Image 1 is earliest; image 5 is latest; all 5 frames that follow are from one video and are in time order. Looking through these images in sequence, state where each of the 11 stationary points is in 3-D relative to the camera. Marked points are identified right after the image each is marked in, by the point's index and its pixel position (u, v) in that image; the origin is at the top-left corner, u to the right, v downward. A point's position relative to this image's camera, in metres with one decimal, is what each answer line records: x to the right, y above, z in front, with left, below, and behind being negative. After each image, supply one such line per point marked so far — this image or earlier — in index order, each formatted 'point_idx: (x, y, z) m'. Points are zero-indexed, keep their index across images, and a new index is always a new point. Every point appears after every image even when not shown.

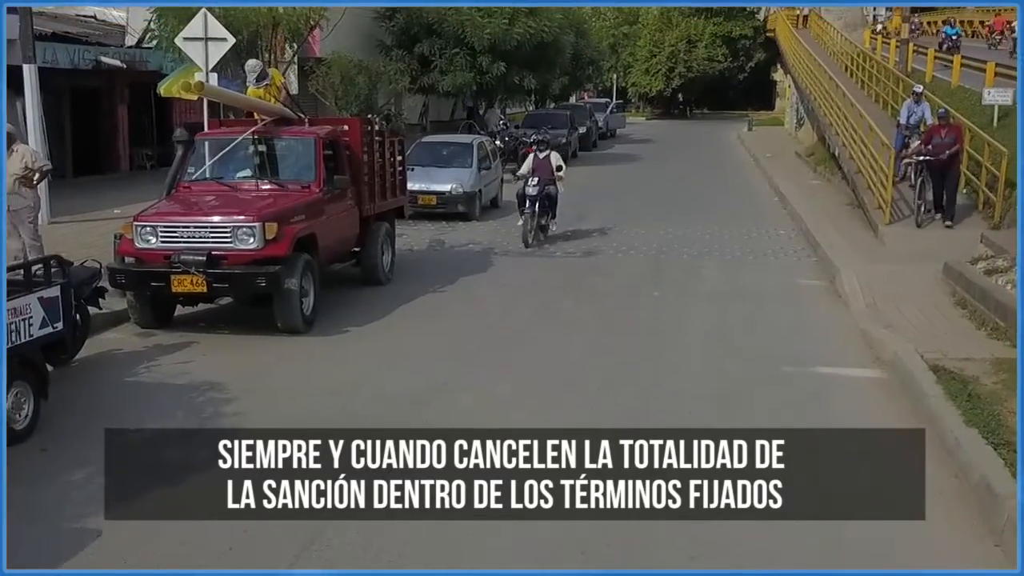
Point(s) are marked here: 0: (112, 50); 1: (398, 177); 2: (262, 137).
0: (-6.4, +3.8, +19.4) m
1: (-1.2, +1.2, +13.0) m
2: (-2.2, +1.3, +10.6) m
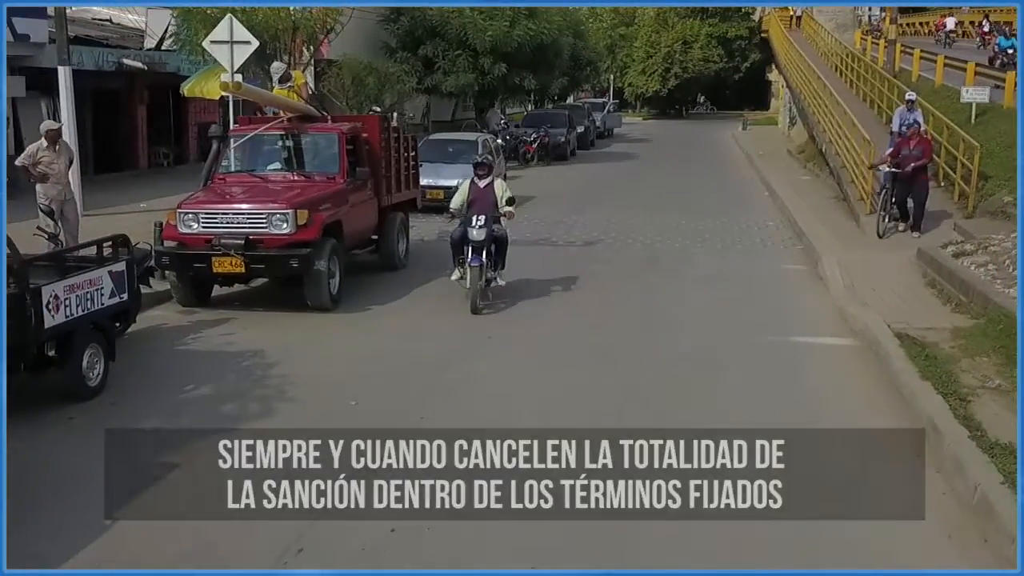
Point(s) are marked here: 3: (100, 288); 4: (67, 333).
0: (-6.4, +4.0, +20.3) m
1: (-1.2, +1.4, +14.0) m
2: (-2.1, +1.5, +11.6) m
3: (-2.6, 0.0, +7.8) m
4: (-2.7, -0.3, +7.4) m
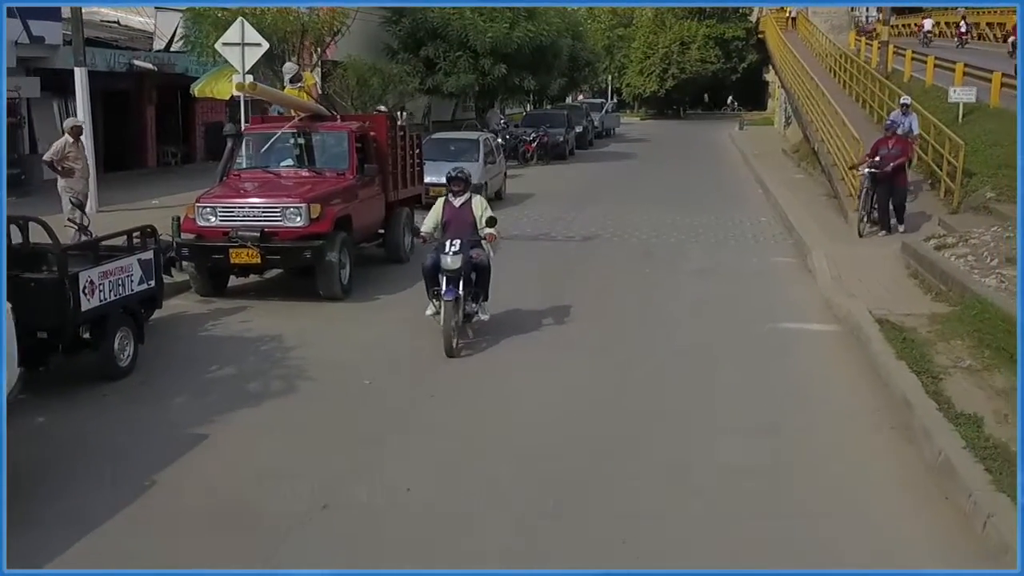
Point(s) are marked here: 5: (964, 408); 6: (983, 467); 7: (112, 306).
0: (-6.4, +4.0, +20.9) m
1: (-1.1, +1.4, +14.5) m
2: (-2.1, +1.6, +12.1) m
3: (-2.6, +0.1, +8.3) m
4: (-2.7, -0.2, +7.9) m
5: (+2.7, -0.7, +7.1) m
6: (+2.3, -0.9, +5.9) m
7: (-2.7, -0.1, +8.0) m
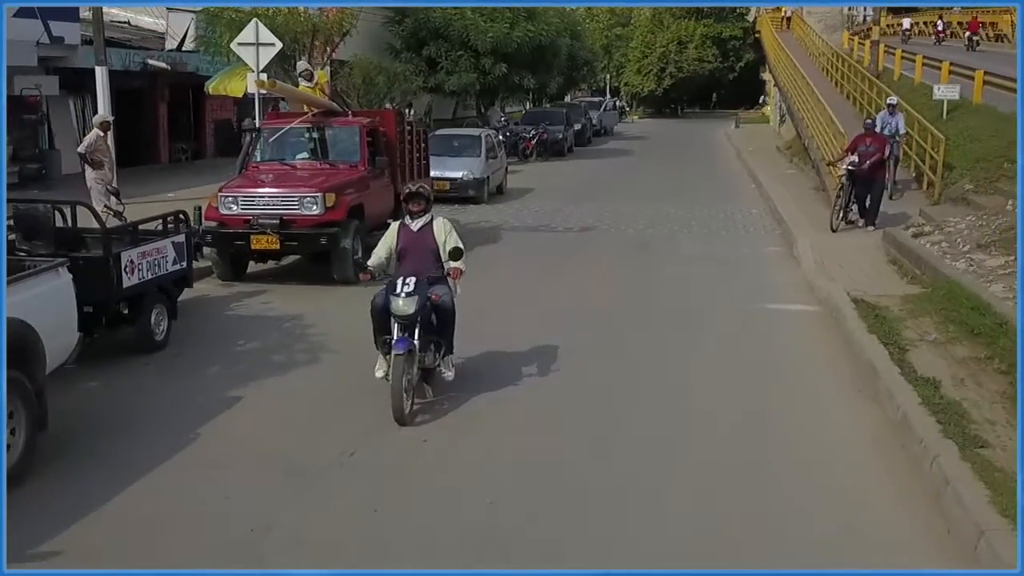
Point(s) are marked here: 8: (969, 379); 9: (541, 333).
0: (-6.3, +4.2, +21.6) m
1: (-1.1, +1.6, +15.2) m
2: (-2.1, +1.7, +12.9) m
3: (-2.6, +0.2, +9.1) m
4: (-2.7, 0.0, +8.7) m
5: (+2.7, -0.6, +7.9) m
6: (+2.3, -0.7, +6.7) m
7: (-2.6, 0.0, +8.8) m
8: (+2.9, -0.6, +7.7) m
9: (+0.2, -0.4, +10.1) m
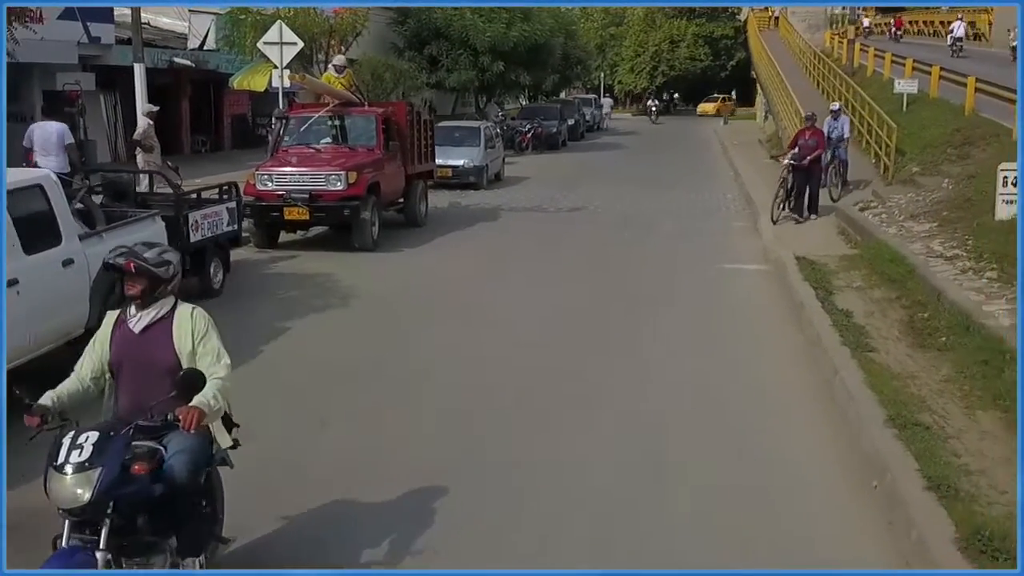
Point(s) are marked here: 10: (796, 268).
0: (-6.4, +4.6, +23.4) m
1: (-1.2, +2.0, +17.1) m
2: (-2.1, +2.1, +14.7) m
3: (-2.6, +0.6, +10.9) m
4: (-2.7, +0.3, +10.5) m
5: (+2.7, -0.2, +9.7) m
6: (+2.3, -0.3, +8.5) m
7: (-2.7, +0.4, +10.6) m
8: (+2.9, -0.2, +9.5) m
9: (+0.2, 0.0, +12.0) m
10: (+2.7, +0.2, +11.6) m
